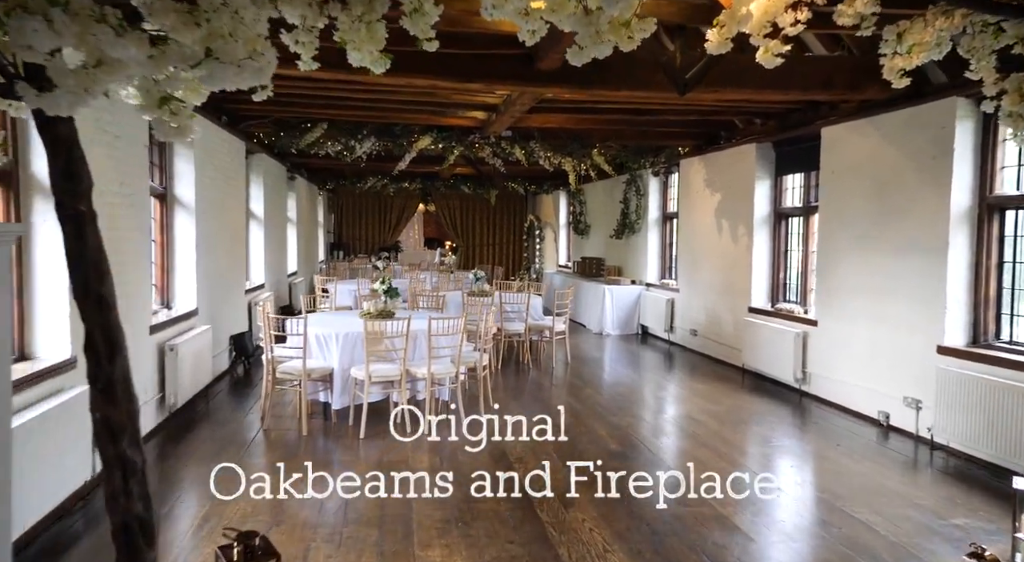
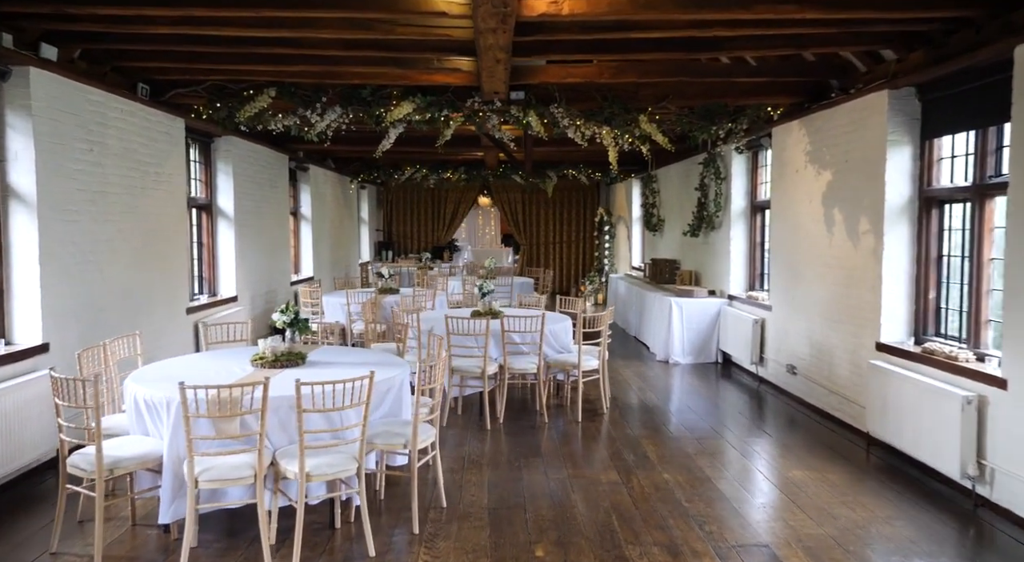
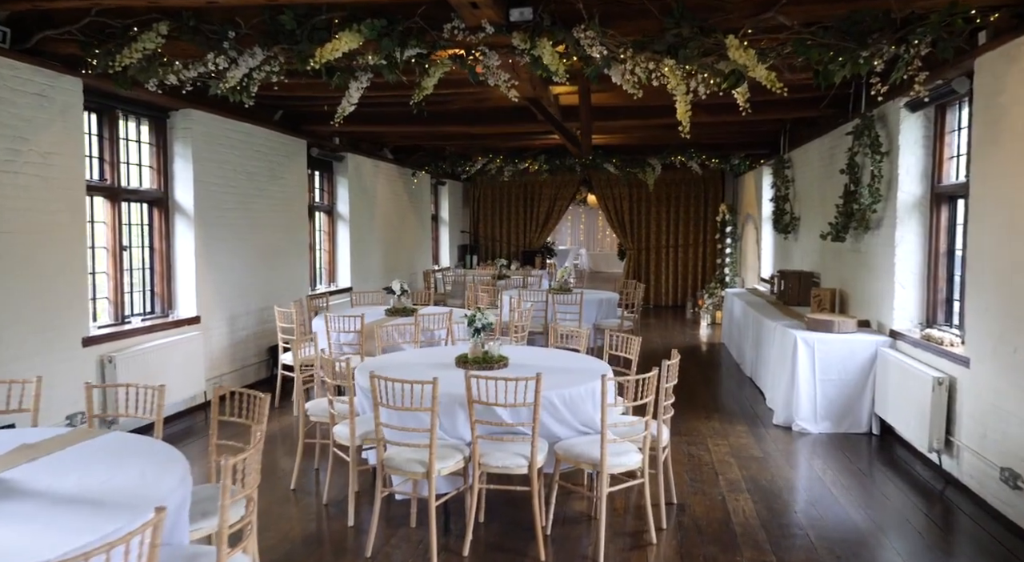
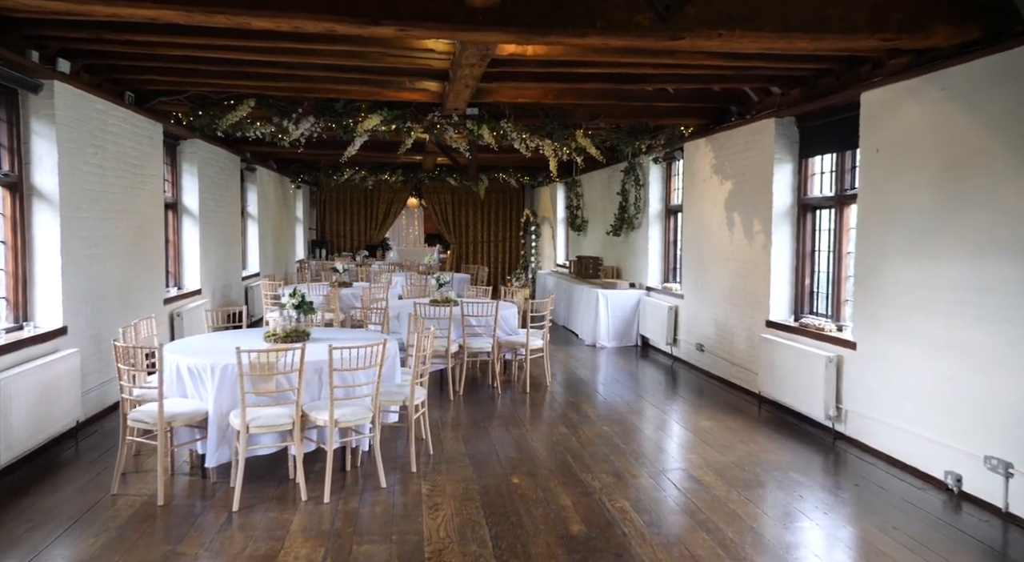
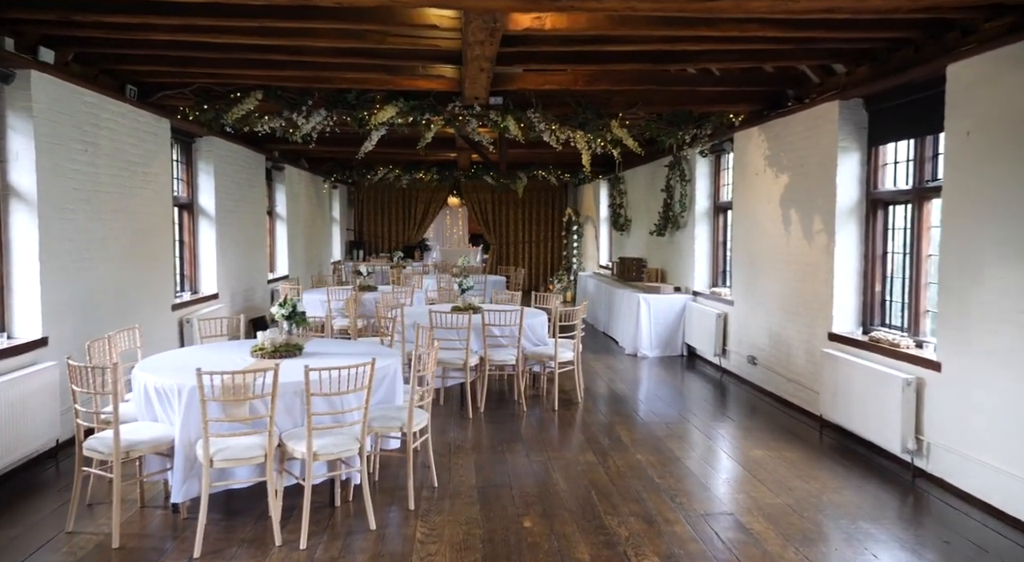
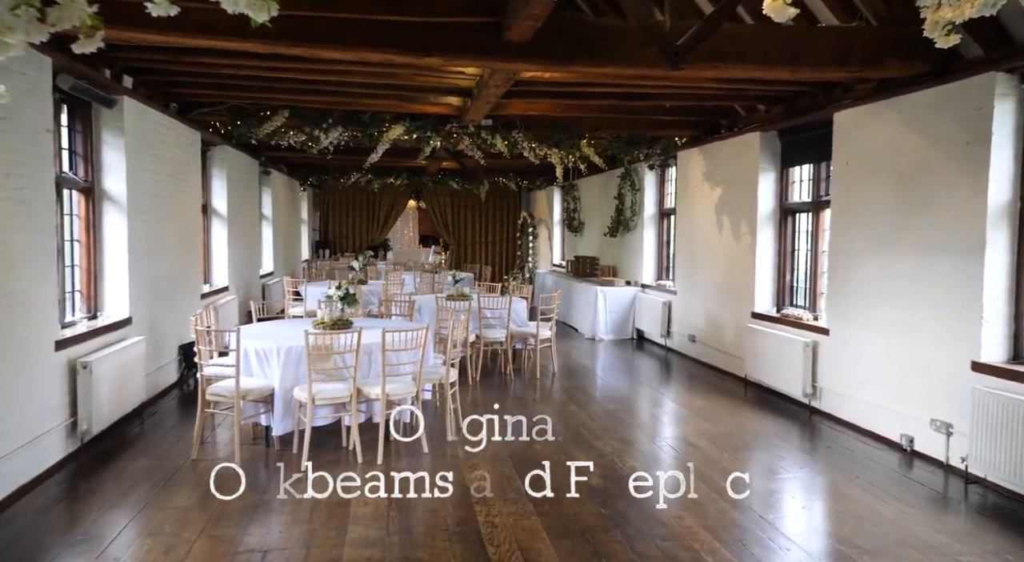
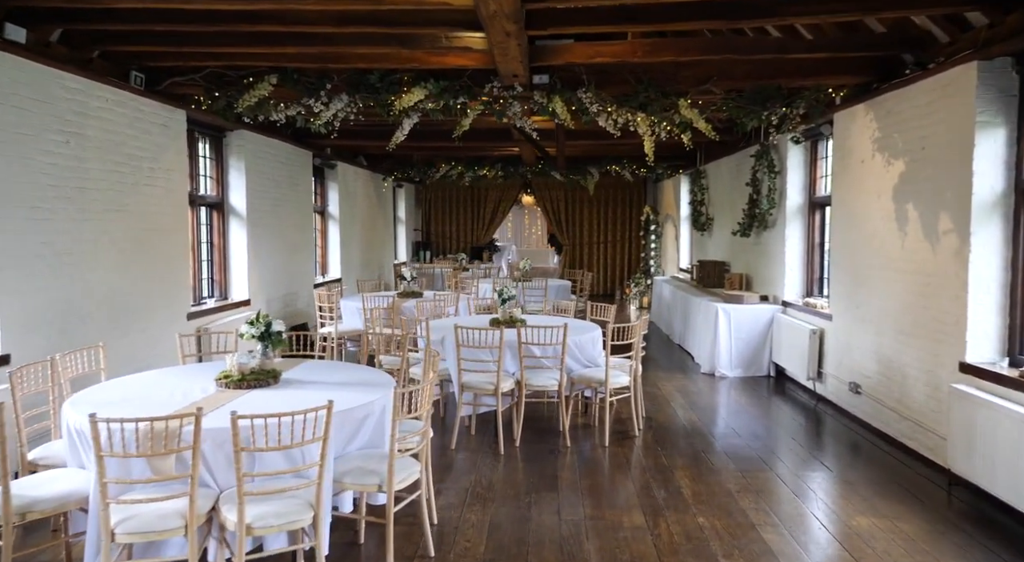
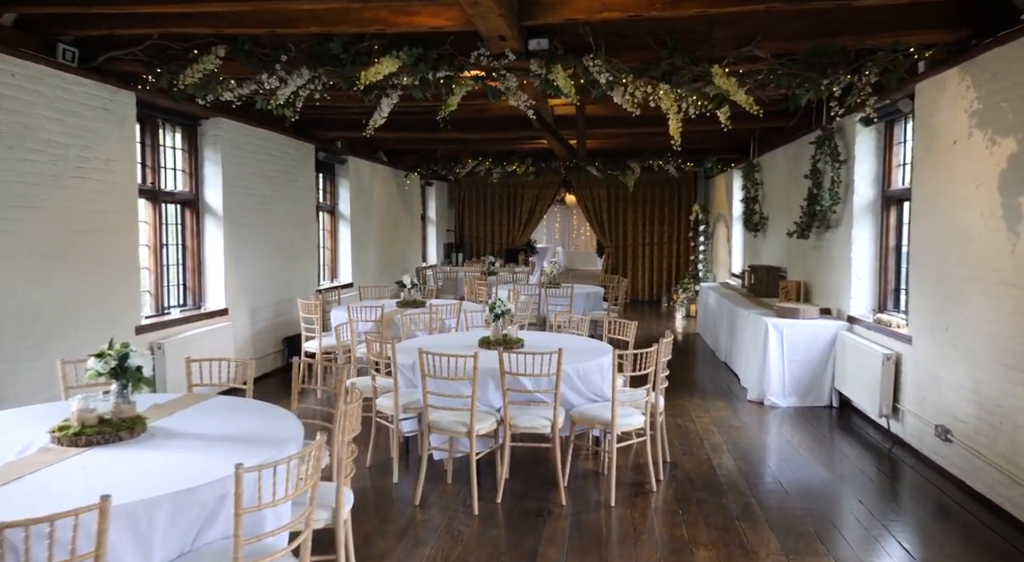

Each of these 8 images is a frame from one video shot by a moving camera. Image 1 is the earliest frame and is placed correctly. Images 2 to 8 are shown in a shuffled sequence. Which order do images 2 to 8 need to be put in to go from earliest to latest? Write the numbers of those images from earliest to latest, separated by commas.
6, 4, 5, 2, 7, 8, 3
